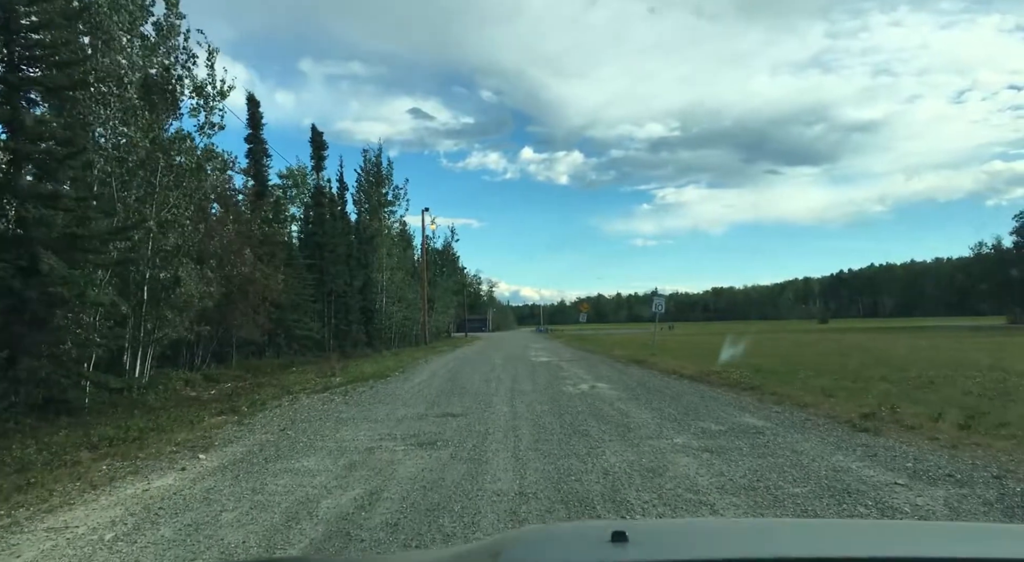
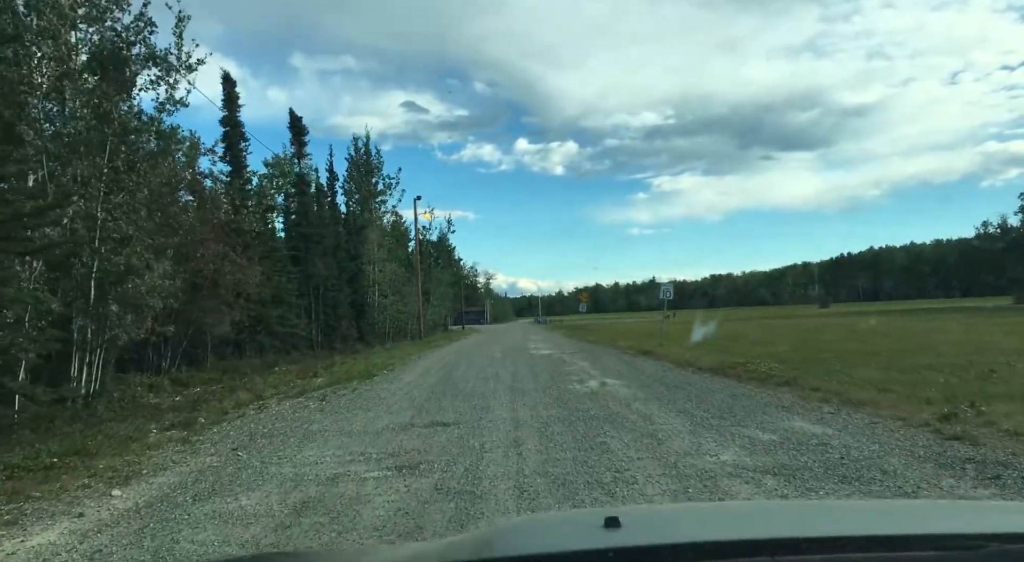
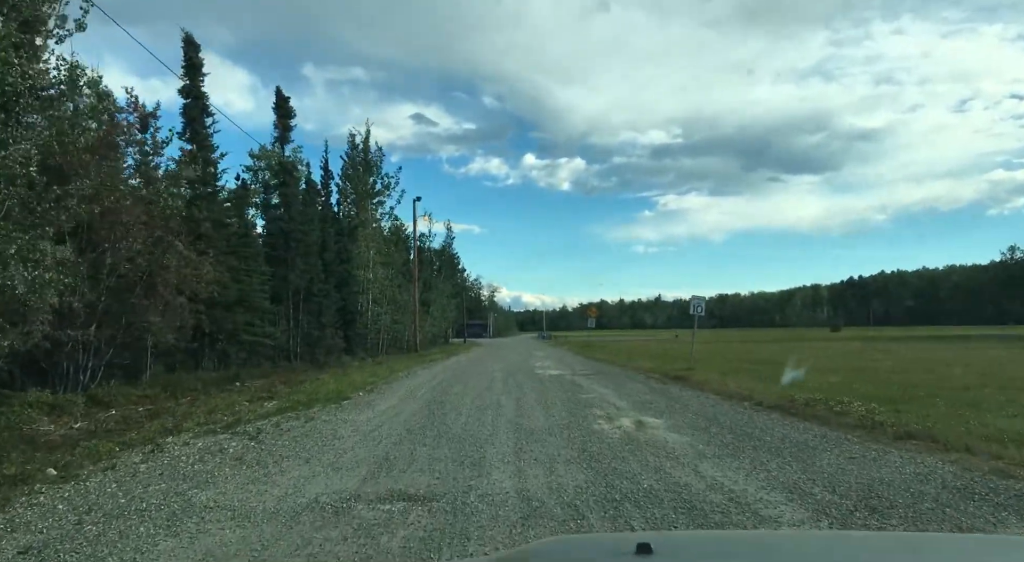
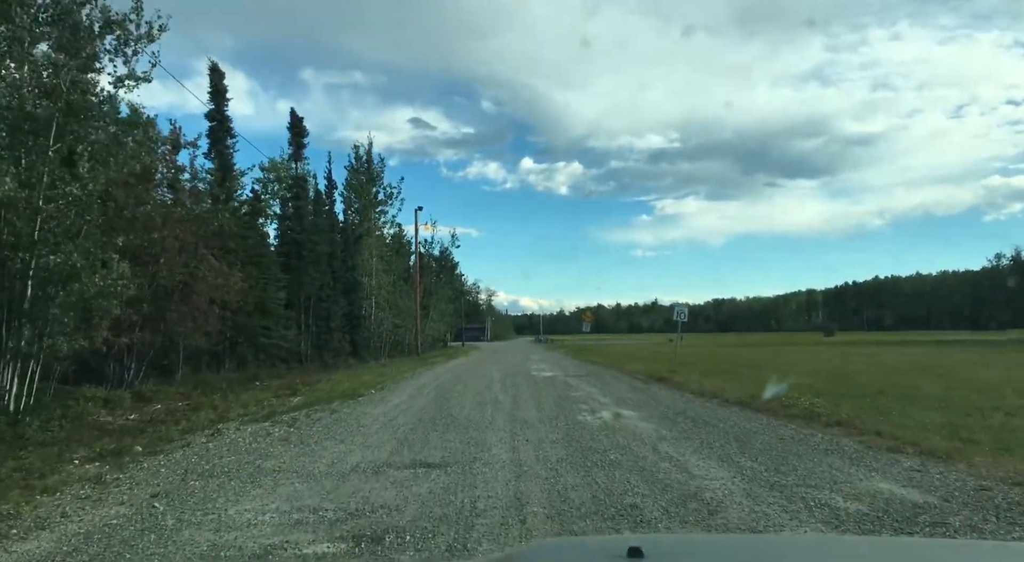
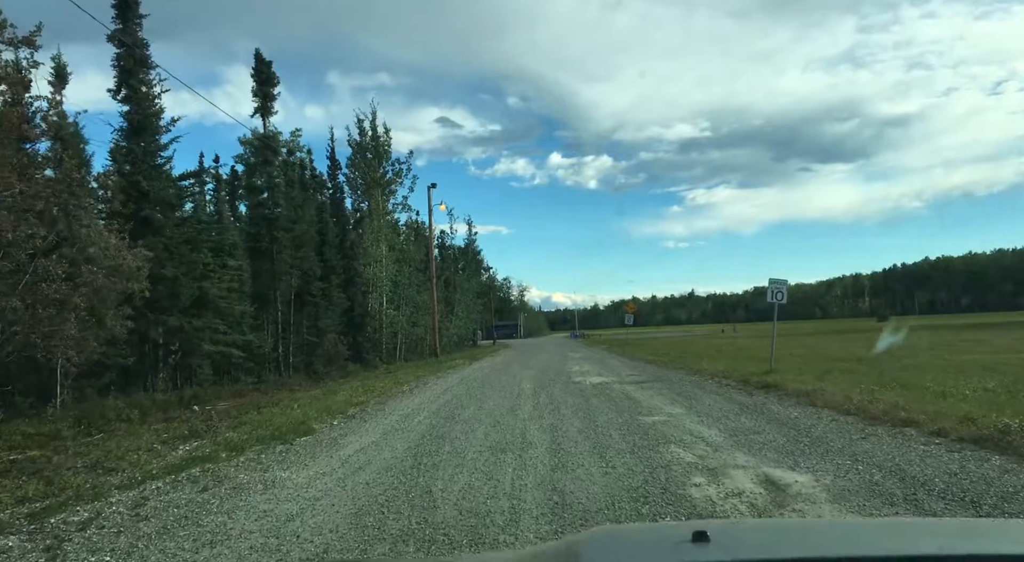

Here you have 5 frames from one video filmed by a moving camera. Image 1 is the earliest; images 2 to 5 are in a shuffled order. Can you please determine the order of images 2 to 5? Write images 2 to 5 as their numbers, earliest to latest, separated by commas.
2, 4, 3, 5
